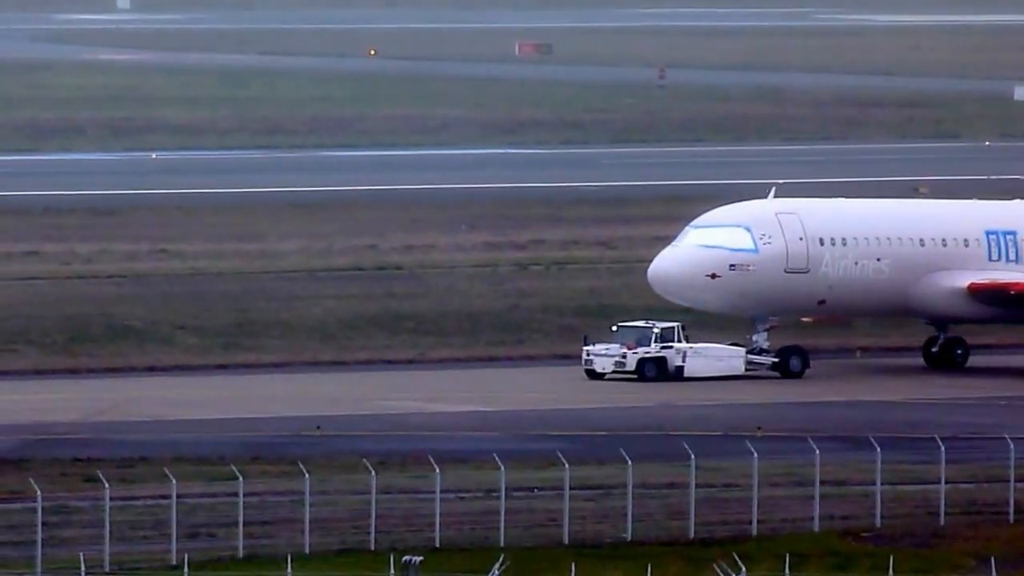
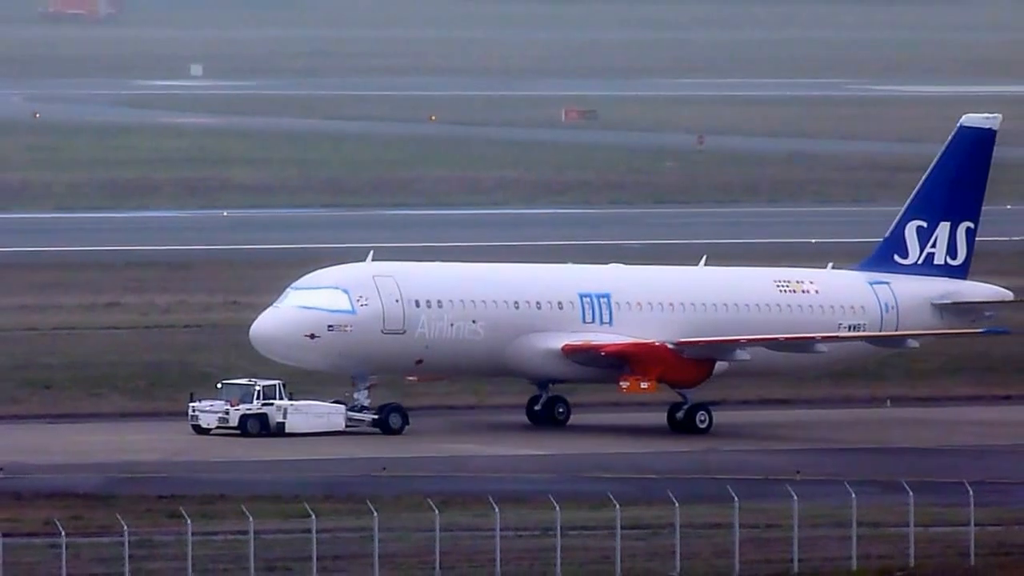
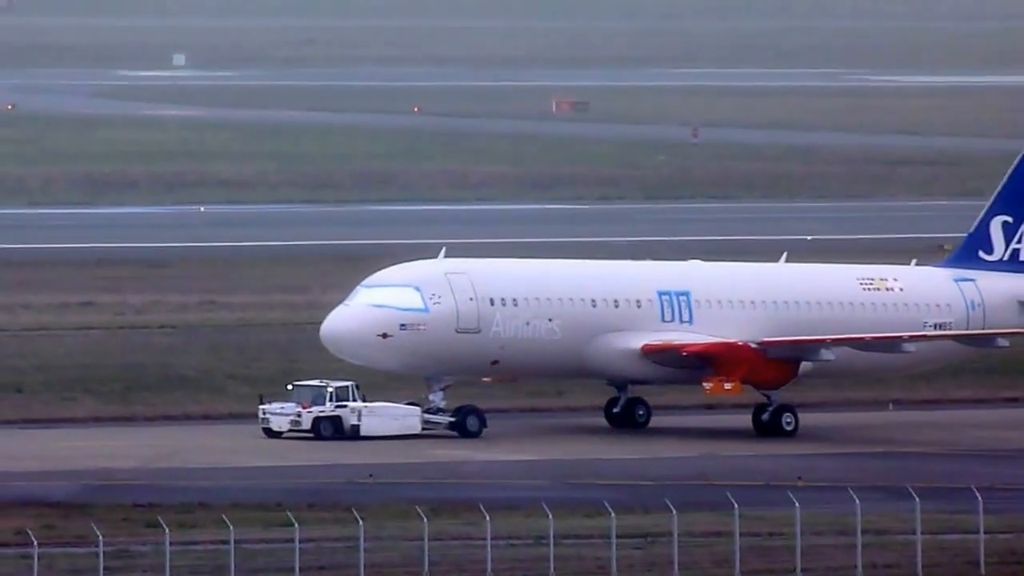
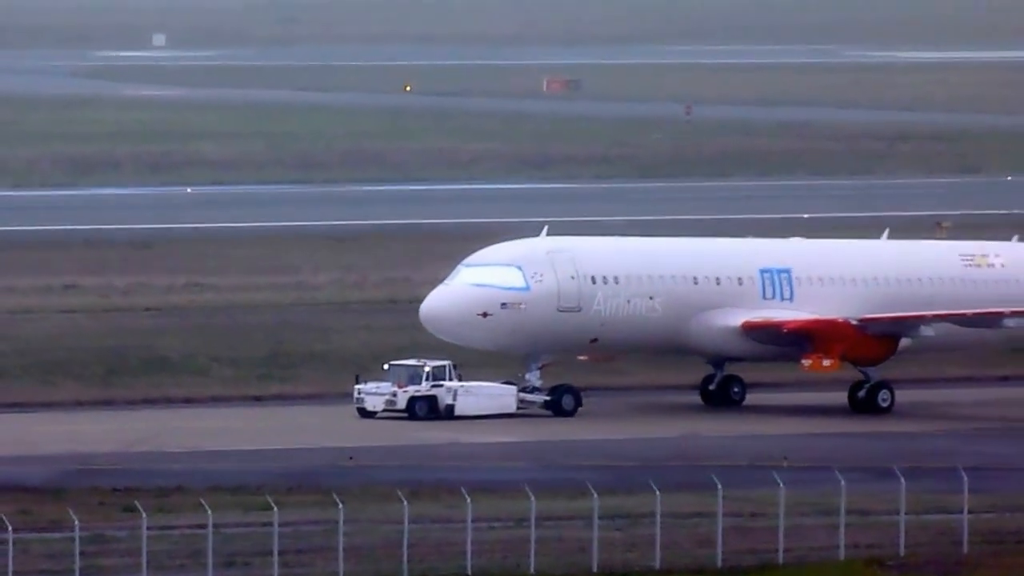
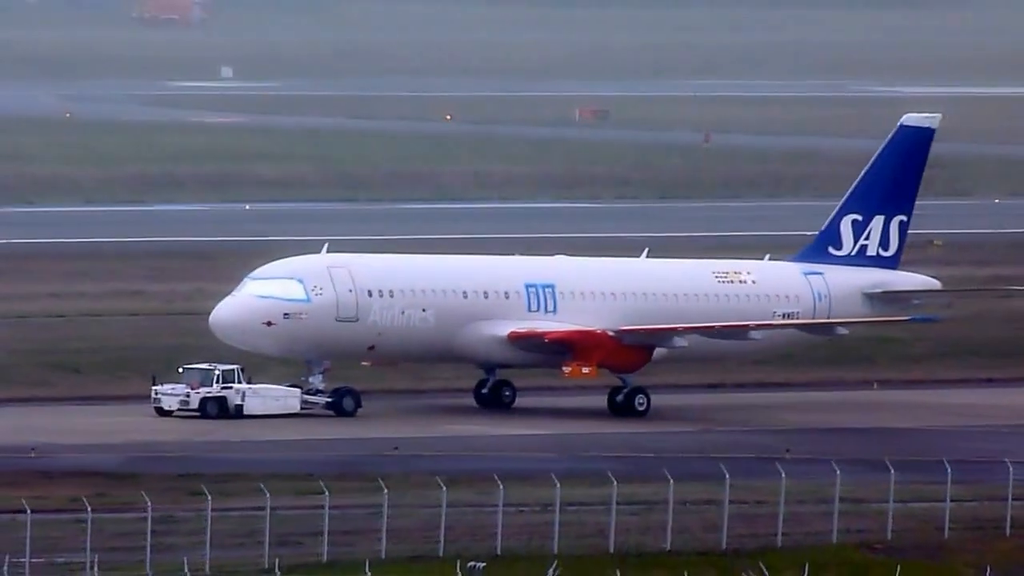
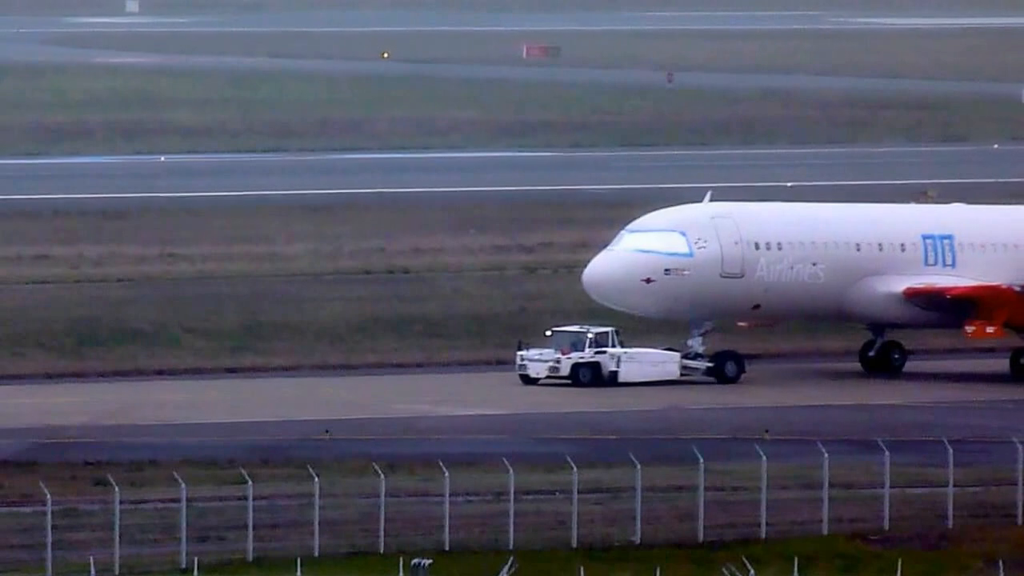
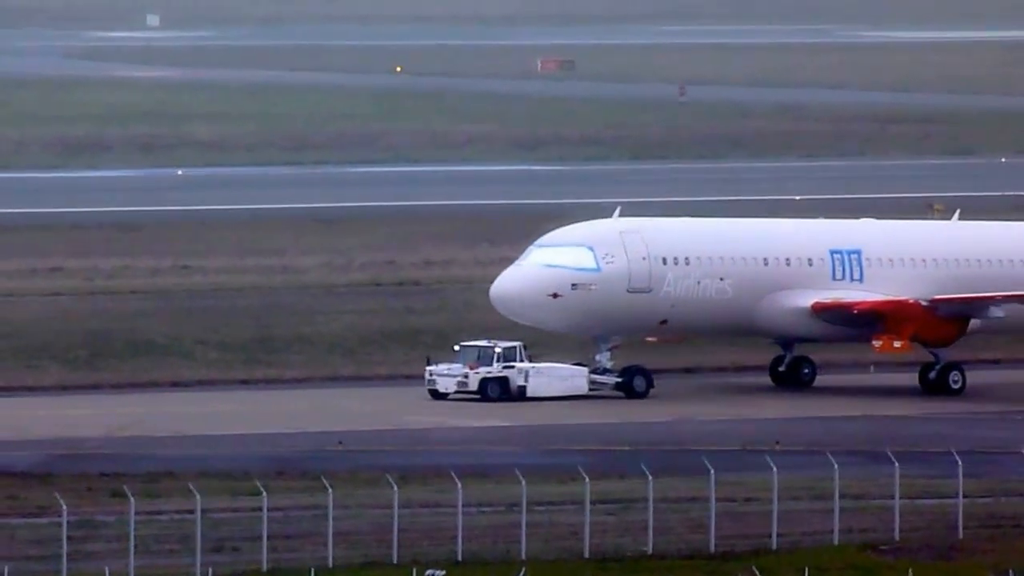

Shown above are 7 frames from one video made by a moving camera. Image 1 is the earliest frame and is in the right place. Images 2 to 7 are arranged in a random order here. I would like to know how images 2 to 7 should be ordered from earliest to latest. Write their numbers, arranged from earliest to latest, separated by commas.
6, 7, 4, 3, 2, 5
